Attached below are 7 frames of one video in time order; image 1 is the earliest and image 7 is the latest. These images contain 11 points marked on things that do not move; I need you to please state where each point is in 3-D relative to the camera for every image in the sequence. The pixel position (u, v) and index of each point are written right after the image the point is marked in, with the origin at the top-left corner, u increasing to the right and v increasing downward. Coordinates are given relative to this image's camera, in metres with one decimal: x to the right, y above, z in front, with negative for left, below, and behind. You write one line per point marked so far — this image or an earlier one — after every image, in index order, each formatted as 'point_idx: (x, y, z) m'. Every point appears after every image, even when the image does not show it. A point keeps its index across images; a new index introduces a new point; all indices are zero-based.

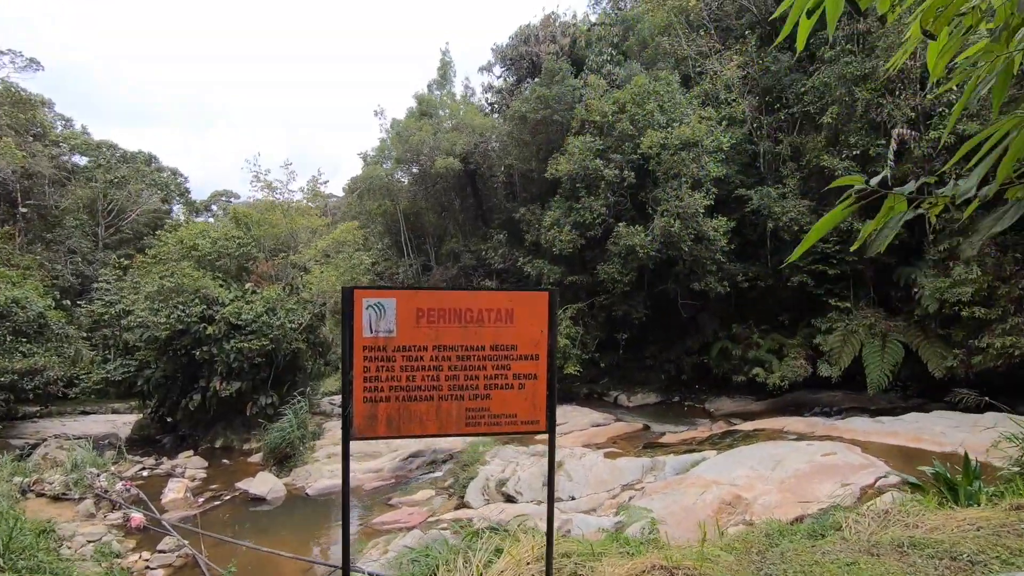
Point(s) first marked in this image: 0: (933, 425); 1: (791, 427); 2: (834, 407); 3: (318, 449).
0: (+5.9, -1.9, +7.6) m
1: (+4.5, -2.3, +8.8) m
2: (+6.0, -2.2, +10.0) m
3: (-3.5, -2.9, +9.7) m
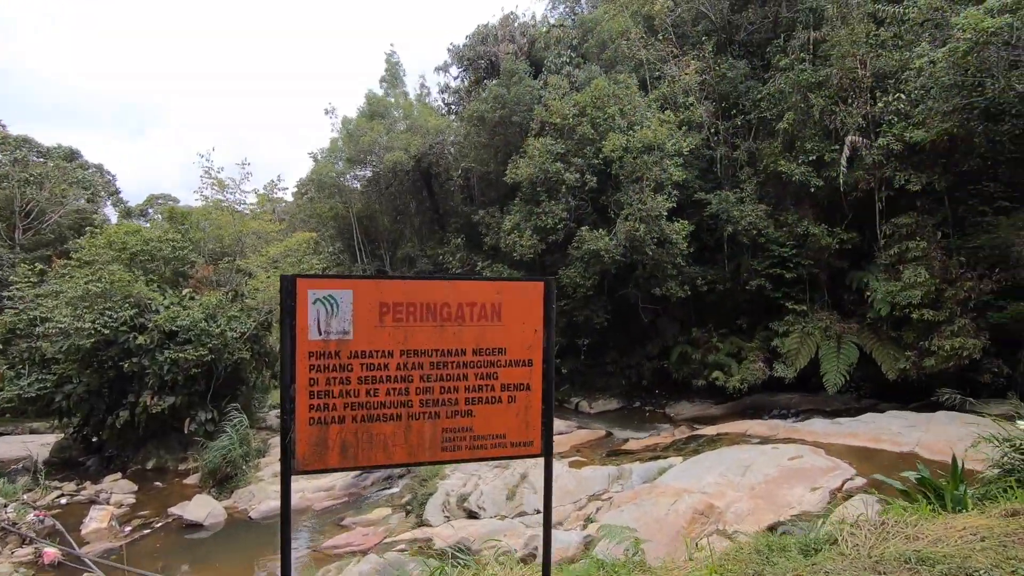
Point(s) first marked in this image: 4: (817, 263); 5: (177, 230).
0: (+5.4, -2.0, +7.7) m
1: (+3.9, -2.3, +8.7) m
2: (+5.3, -2.3, +10.1) m
3: (-4.2, -3.0, +9.0) m
4: (+5.6, +0.5, +9.9) m
5: (-7.5, +1.3, +12.0) m
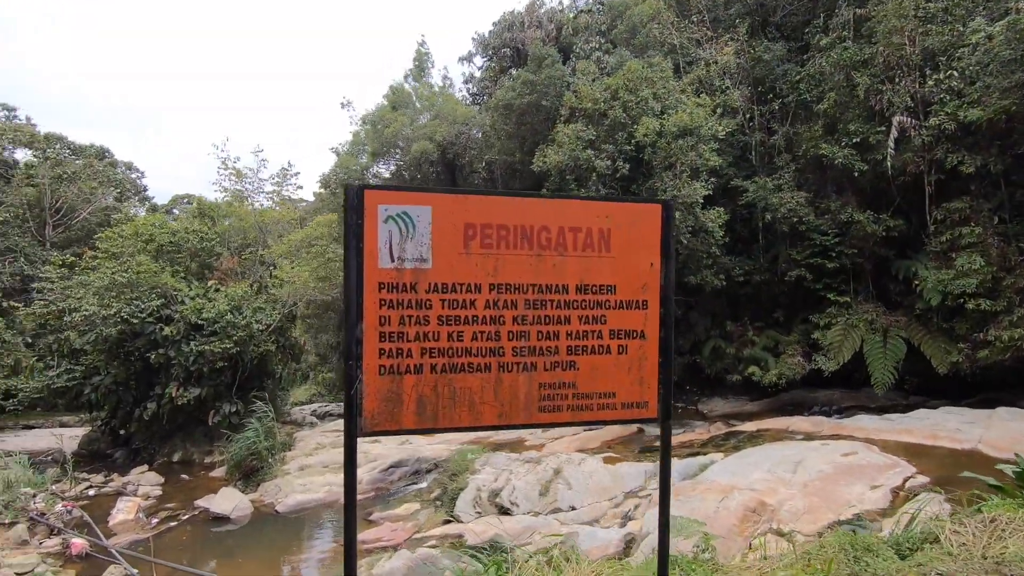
0: (+5.8, -1.8, +7.2) m
1: (+4.4, -2.2, +8.3) m
2: (+5.8, -2.1, +9.7) m
3: (-3.7, -2.9, +8.9) m
4: (+6.2, +0.6, +9.5) m
5: (-6.9, +1.5, +12.0) m
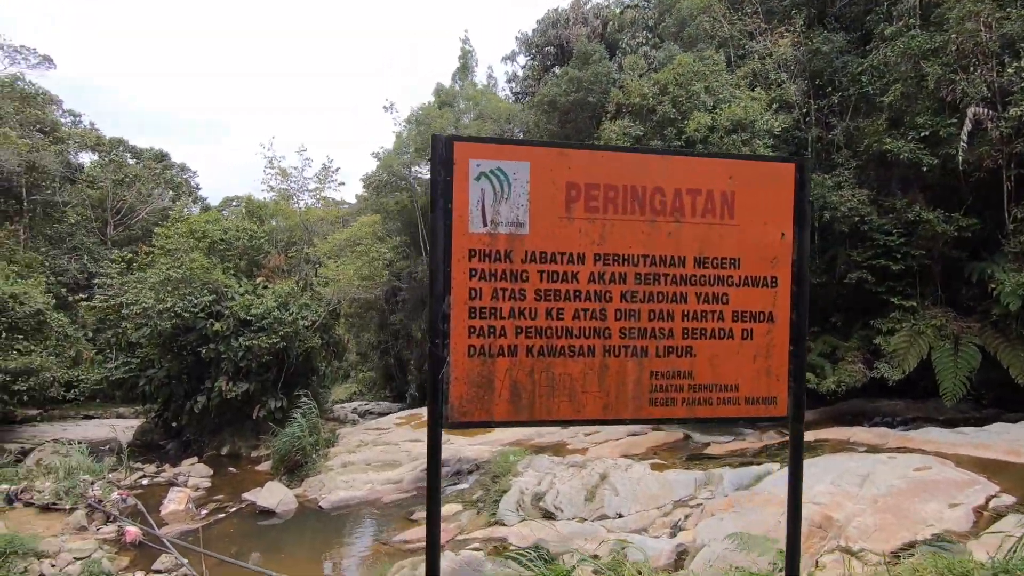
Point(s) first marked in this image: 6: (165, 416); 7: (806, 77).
0: (+6.4, -1.8, +6.6) m
1: (+5.0, -2.2, +7.9) m
2: (+6.5, -2.2, +9.1) m
3: (-3.0, -2.8, +8.9) m
4: (+6.9, +0.6, +8.9) m
5: (-5.9, +1.5, +12.3) m
6: (-6.6, -2.4, +10.1) m
7: (+5.6, +4.0, +10.2) m
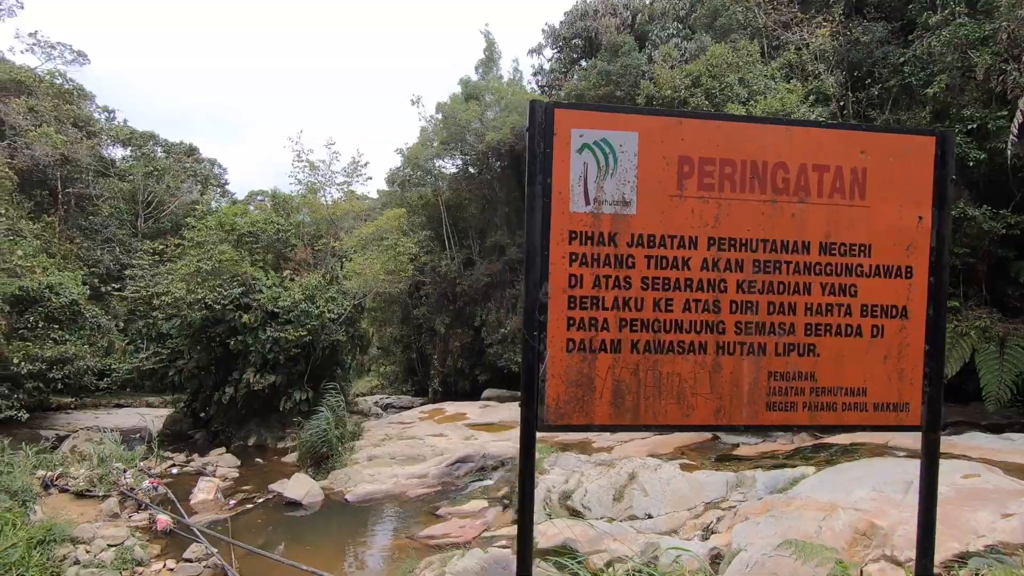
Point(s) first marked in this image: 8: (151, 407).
0: (+6.7, -1.8, +6.3) m
1: (+5.4, -2.2, +7.6) m
2: (+6.9, -2.2, +8.8) m
3: (-2.6, -2.7, +8.9) m
4: (+7.3, +0.6, +8.5) m
5: (-5.4, +1.7, +12.4) m
6: (-6.1, -2.3, +10.3) m
7: (+6.1, +4.0, +9.8) m
8: (-8.8, -2.9, +13.0) m
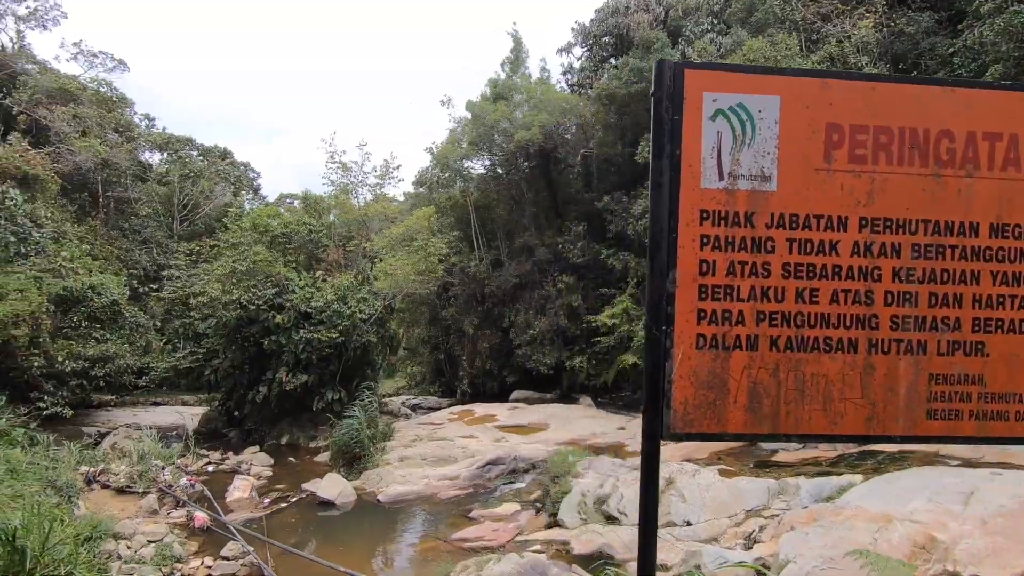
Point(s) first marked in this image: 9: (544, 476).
0: (+7.1, -1.8, +5.9) m
1: (+5.9, -2.2, +7.2) m
2: (+7.4, -2.2, +8.3) m
3: (-2.1, -2.7, +8.9) m
4: (+7.8, +0.6, +8.1) m
5: (-4.7, +1.7, +12.5) m
6: (-5.5, -2.3, +10.4) m
7: (+6.6, +4.0, +9.5) m
8: (-8.1, -2.9, +13.3) m
9: (+0.5, -2.7, +7.7) m
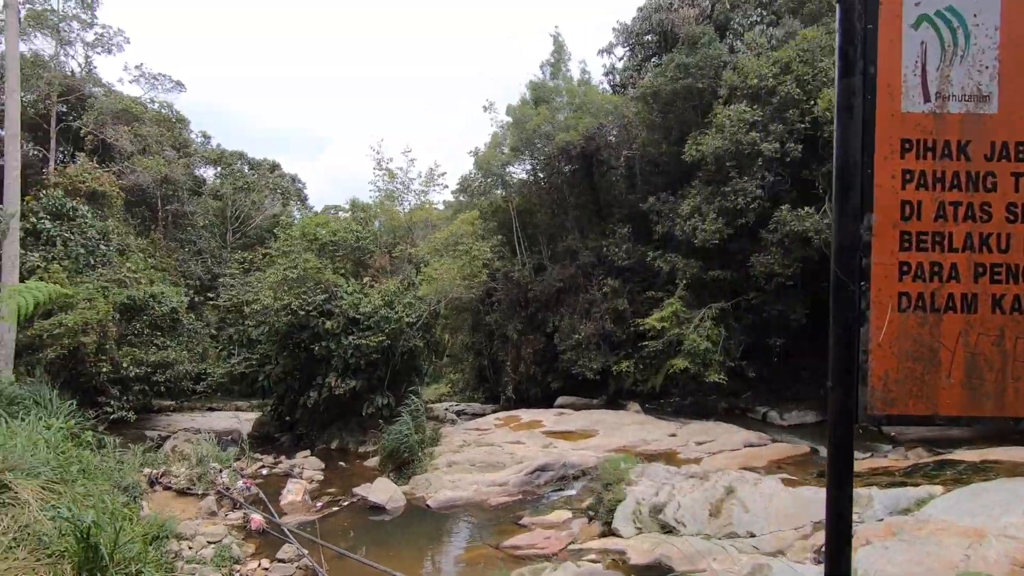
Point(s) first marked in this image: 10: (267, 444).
0: (+7.7, -1.8, +5.2) m
1: (+6.5, -2.1, +6.7) m
2: (+8.2, -2.1, +7.6) m
3: (-1.3, -2.8, +8.9) m
4: (+8.5, +0.6, +7.4) m
5: (-3.7, +1.5, +12.7) m
6: (-4.6, -2.4, +10.7) m
7: (+7.4, +4.0, +8.9) m
8: (-6.9, -3.1, +13.7) m
9: (+1.2, -2.7, +7.5) m
10: (-4.8, -3.1, +10.6) m
